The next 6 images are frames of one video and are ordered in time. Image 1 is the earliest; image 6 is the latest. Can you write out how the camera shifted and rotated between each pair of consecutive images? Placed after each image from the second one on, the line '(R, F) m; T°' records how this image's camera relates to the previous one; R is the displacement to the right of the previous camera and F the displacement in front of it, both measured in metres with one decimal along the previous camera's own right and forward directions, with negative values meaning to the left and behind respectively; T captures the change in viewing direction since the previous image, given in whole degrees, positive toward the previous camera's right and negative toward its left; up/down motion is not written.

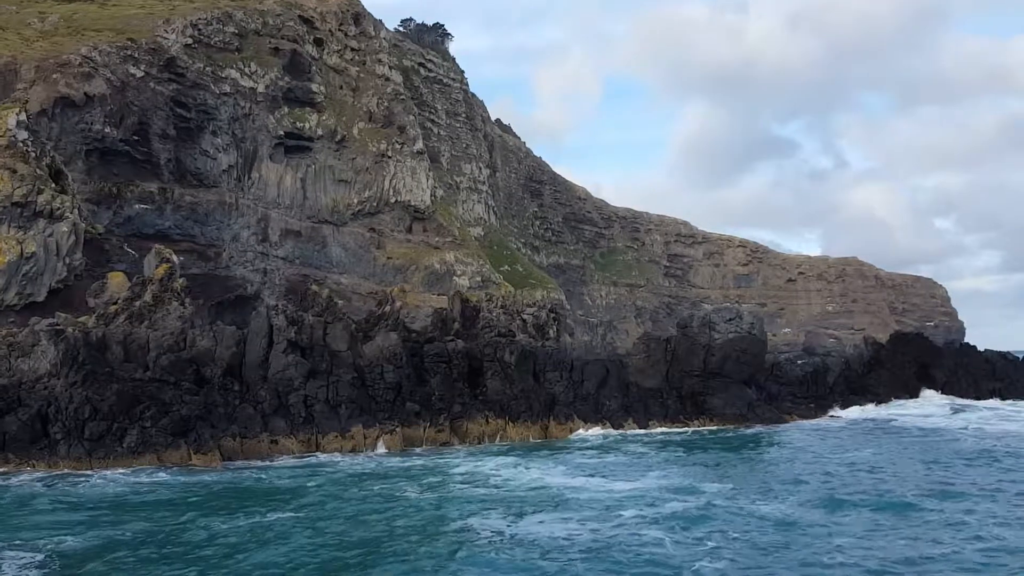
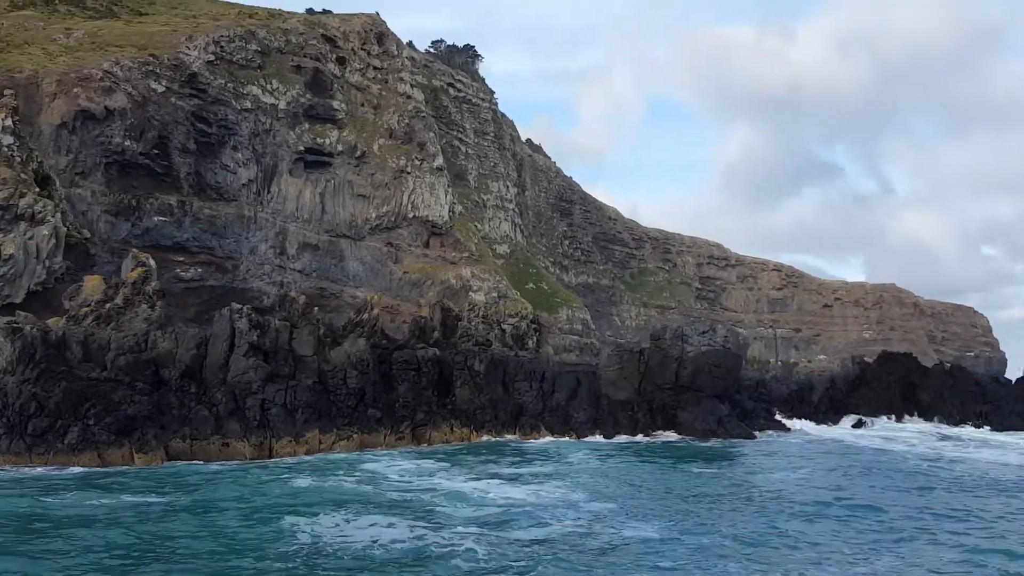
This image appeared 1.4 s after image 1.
(+3.4, +0.7) m; -2°
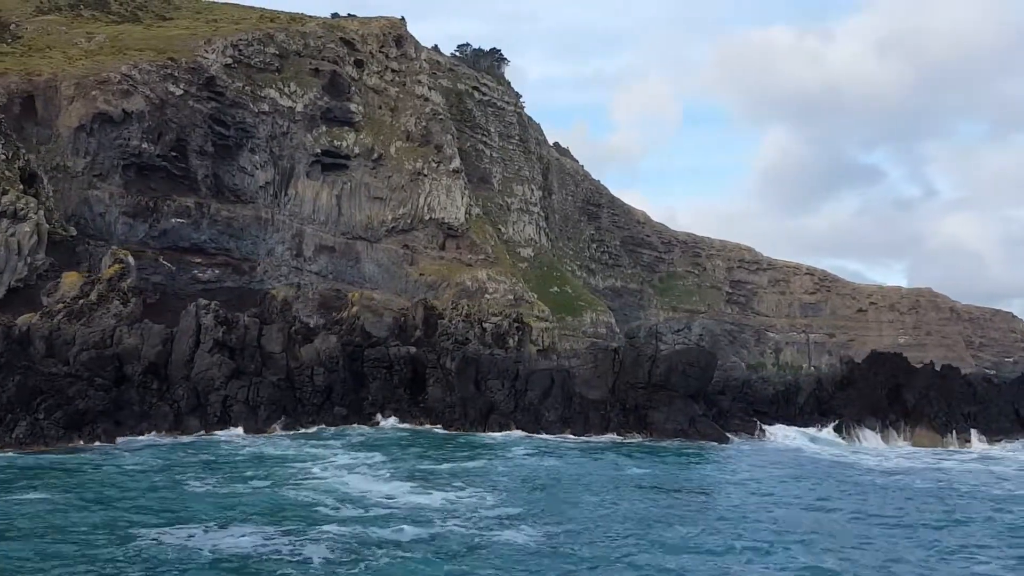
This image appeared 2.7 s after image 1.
(+3.1, +0.8) m; -2°
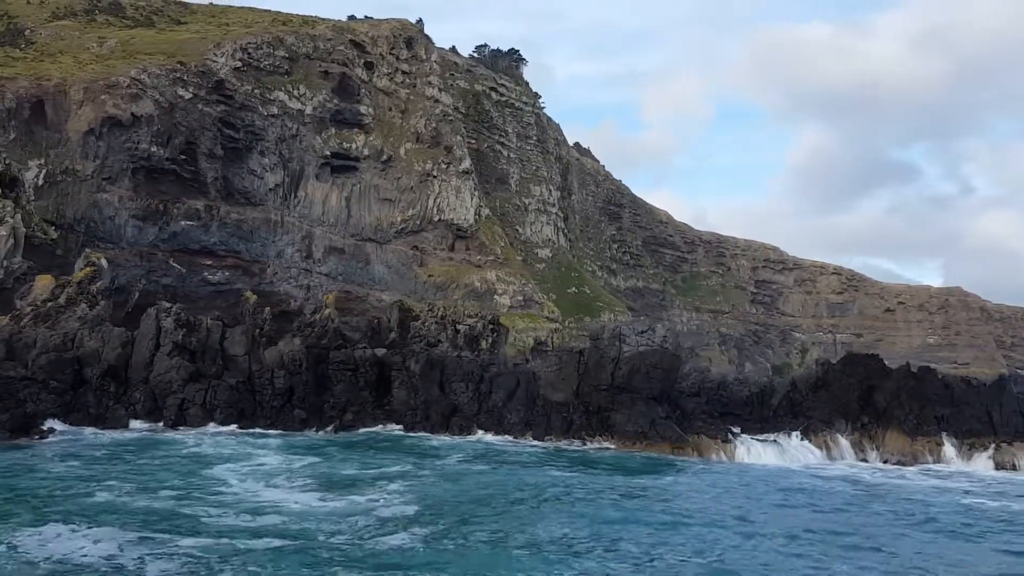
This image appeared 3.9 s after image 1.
(+3.2, +0.4) m; -2°
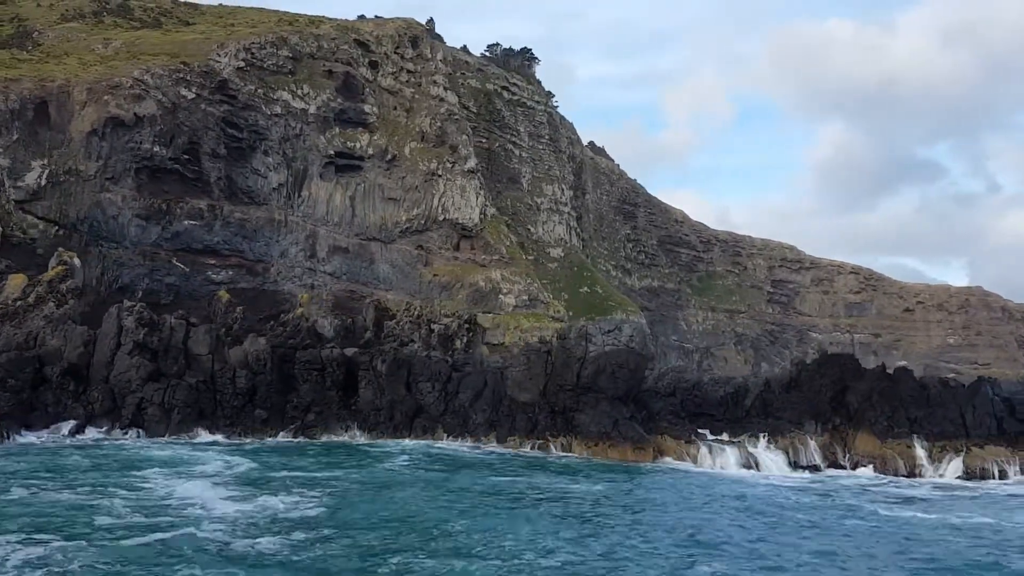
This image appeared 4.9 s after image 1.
(+2.6, +0.6) m; -1°
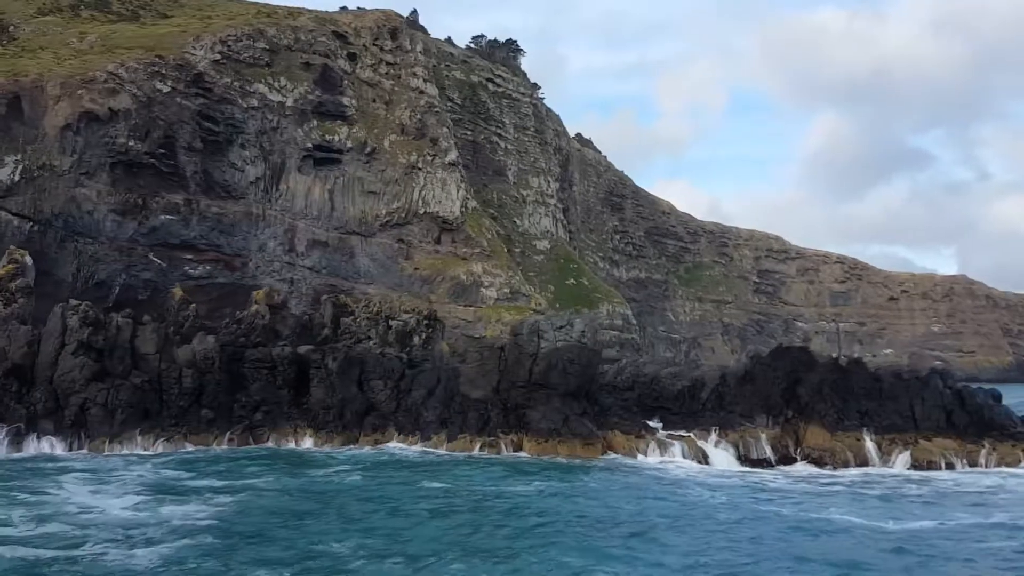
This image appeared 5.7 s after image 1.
(+1.9, +0.3) m; +1°
